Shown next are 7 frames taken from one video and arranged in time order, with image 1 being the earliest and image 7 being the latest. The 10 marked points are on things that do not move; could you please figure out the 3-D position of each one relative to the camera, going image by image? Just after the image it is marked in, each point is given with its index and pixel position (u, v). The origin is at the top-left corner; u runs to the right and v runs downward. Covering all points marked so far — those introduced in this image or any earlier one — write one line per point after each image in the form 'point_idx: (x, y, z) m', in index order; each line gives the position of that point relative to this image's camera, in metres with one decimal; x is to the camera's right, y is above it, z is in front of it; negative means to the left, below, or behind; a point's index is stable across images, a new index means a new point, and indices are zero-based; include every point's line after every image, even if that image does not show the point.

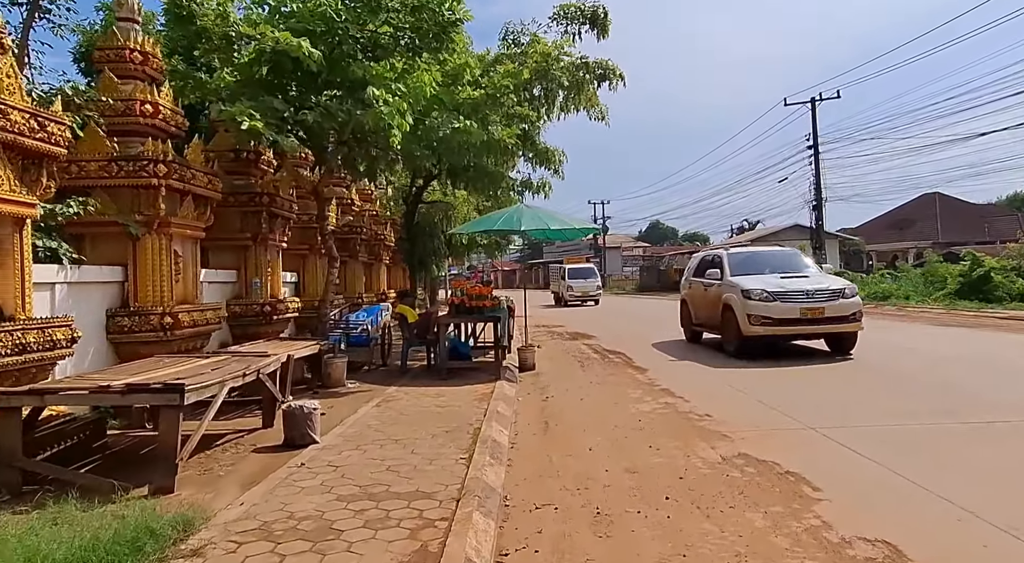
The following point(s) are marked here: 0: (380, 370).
0: (-1.9, -1.3, +9.3) m
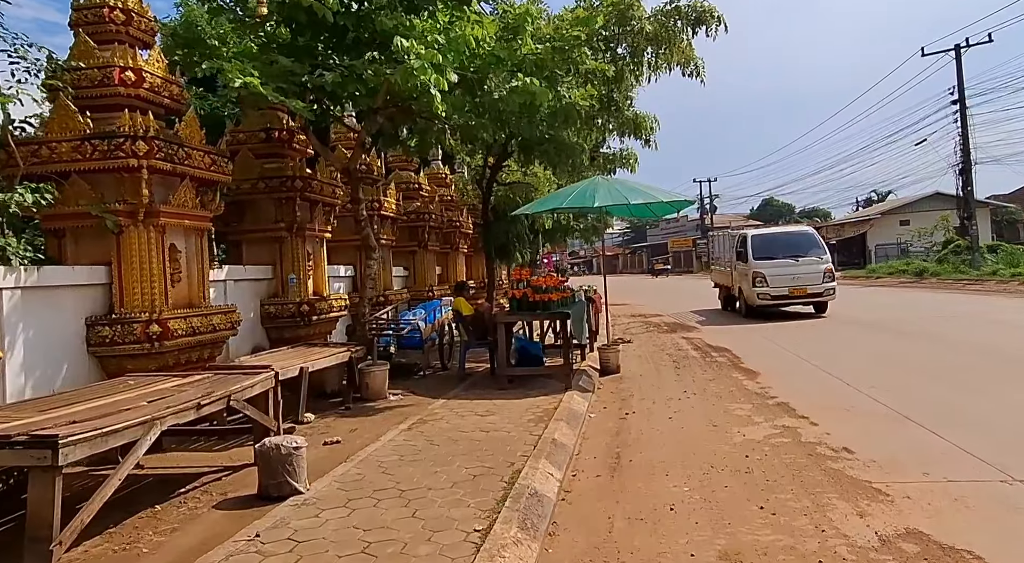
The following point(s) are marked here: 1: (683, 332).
0: (-0.9, -1.2, +8.1) m
1: (+3.5, -1.0, +13.8) m
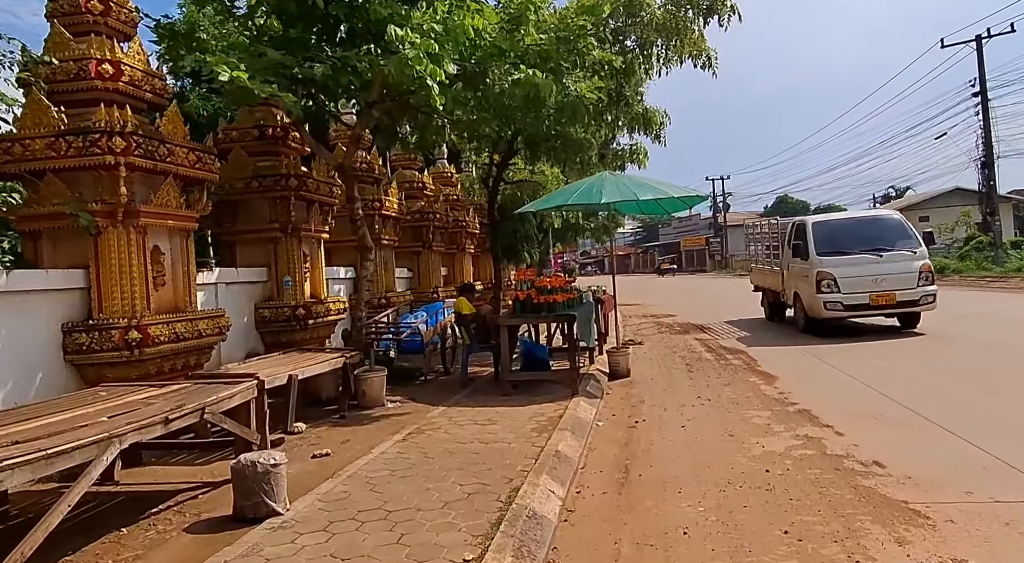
0: (-0.9, -1.2, +7.8) m
1: (+3.7, -1.0, +13.4) m
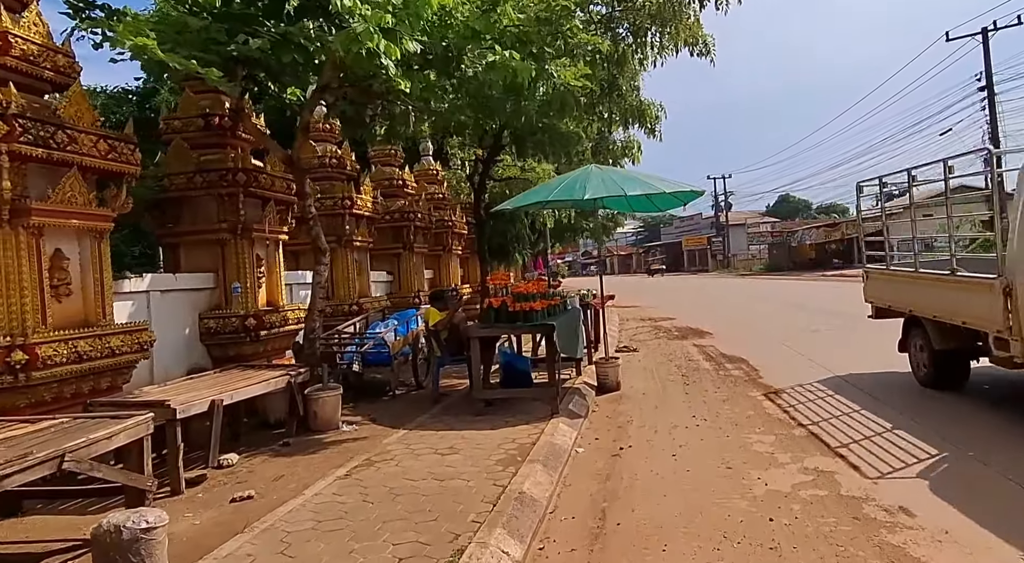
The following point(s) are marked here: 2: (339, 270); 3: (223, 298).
0: (-1.1, -1.2, +7.0) m
1: (+3.5, -1.1, +12.6) m
2: (-2.4, +0.1, +9.2) m
3: (-2.9, -0.2, +6.7) m
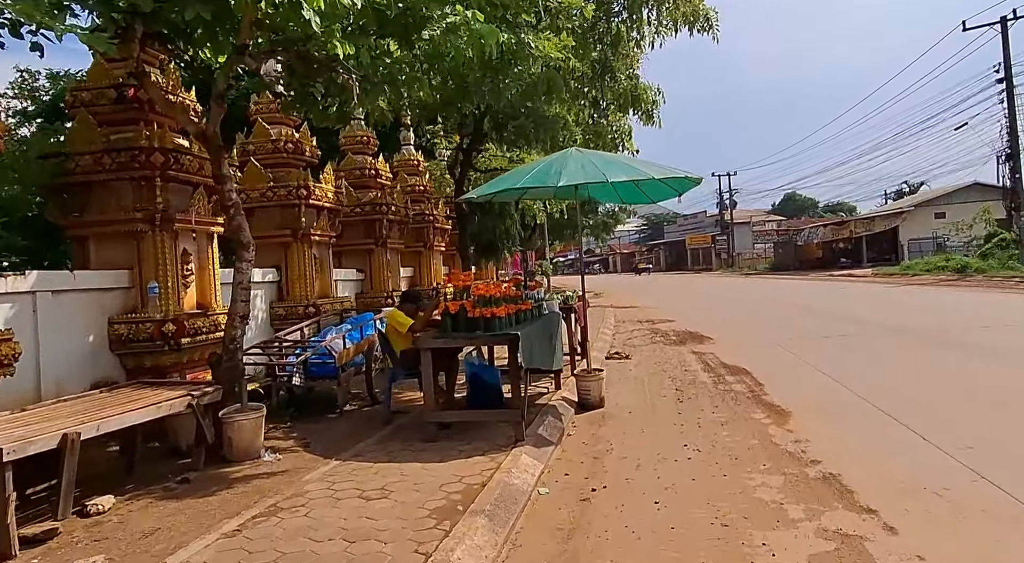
0: (-1.5, -1.2, +6.1) m
1: (+3.2, -1.1, +11.6) m
2: (-2.7, +0.2, +8.2) m
3: (-3.2, -0.2, +5.7) m
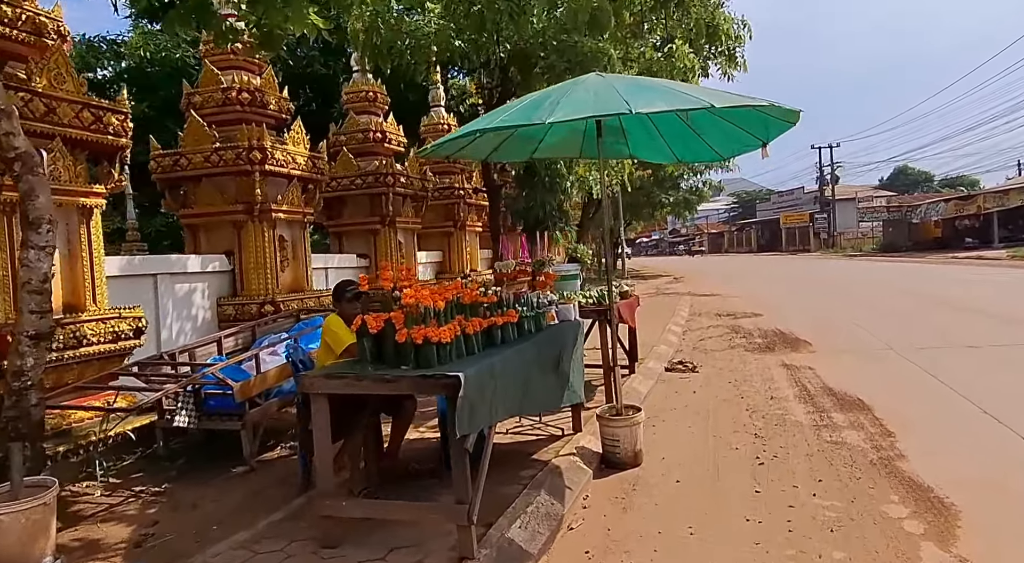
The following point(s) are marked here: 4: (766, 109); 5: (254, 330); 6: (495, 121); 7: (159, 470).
0: (-1.6, -1.2, +4.2) m
1: (+3.7, -0.9, +9.1) m
2: (-2.5, +0.3, +6.4) m
3: (-3.3, -0.1, +4.0) m
4: (+1.5, +0.9, +3.9) m
5: (-2.1, -0.4, +5.5) m
6: (-0.1, +0.9, +3.8) m
7: (-2.2, -1.2, +4.2) m
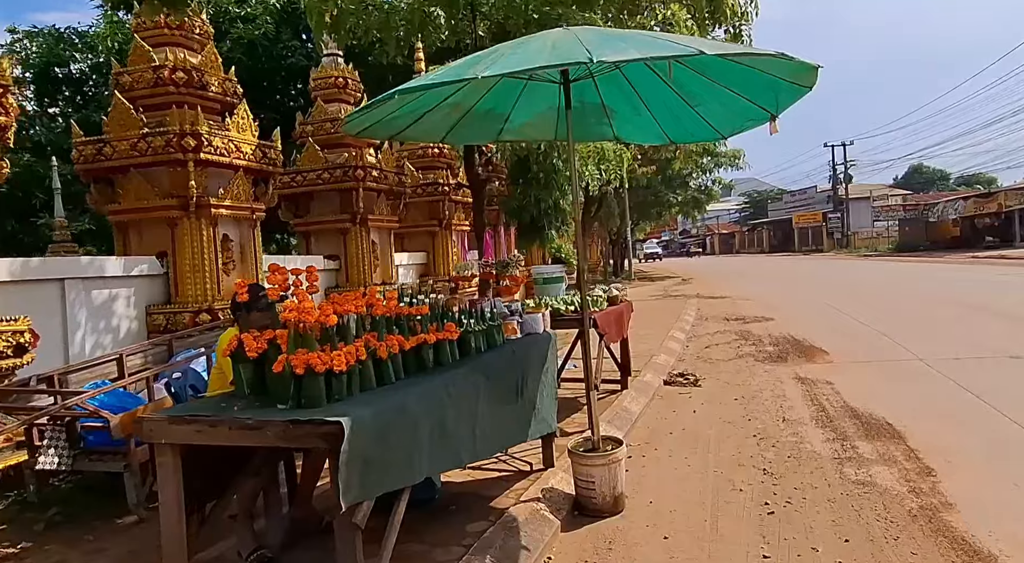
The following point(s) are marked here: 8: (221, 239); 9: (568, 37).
0: (-1.8, -1.3, +3.4) m
1: (+3.5, -0.9, +8.2) m
2: (-2.8, +0.2, +5.6) m
3: (-3.6, -0.2, +3.2) m
4: (+1.2, +0.9, +3.0) m
5: (-2.4, -0.4, +4.7) m
6: (-0.4, +0.9, +3.0) m
7: (-2.5, -1.2, +3.4) m
8: (-2.6, +0.4, +5.9) m
9: (+0.3, +1.1, +2.9) m
